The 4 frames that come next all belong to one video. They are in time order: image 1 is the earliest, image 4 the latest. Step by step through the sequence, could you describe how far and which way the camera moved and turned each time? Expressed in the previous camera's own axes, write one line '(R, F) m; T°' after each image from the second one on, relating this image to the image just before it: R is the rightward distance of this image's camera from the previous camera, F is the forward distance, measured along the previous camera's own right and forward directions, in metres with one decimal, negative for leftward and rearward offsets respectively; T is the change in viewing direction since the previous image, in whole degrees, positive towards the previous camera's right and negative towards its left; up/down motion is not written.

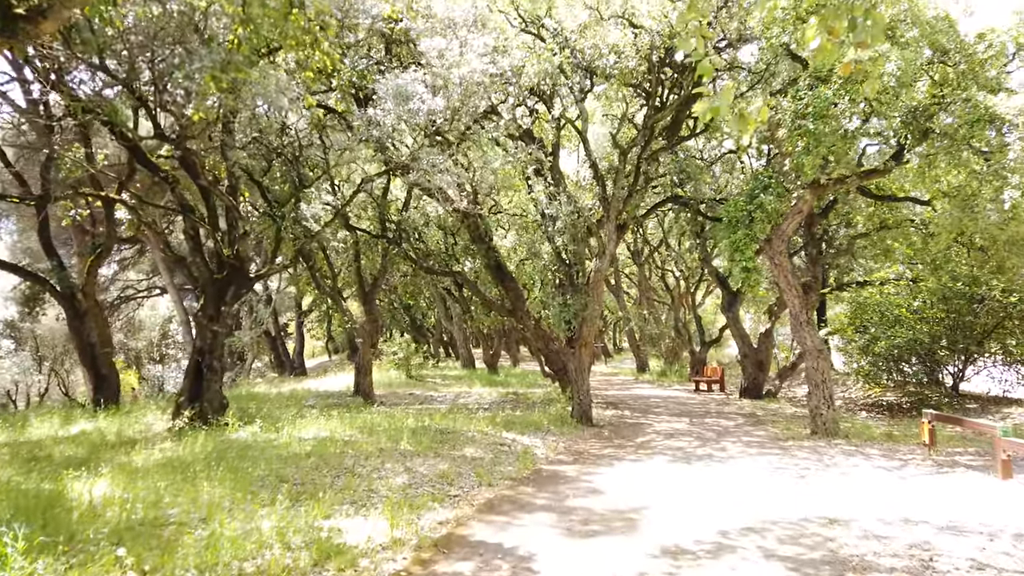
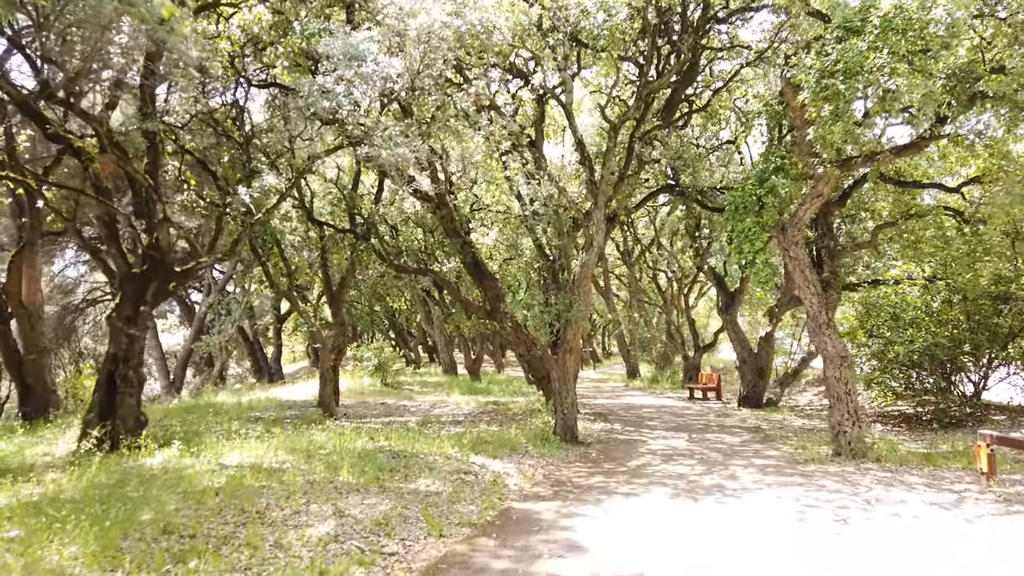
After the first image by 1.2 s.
(+0.2, +1.7) m; +1°
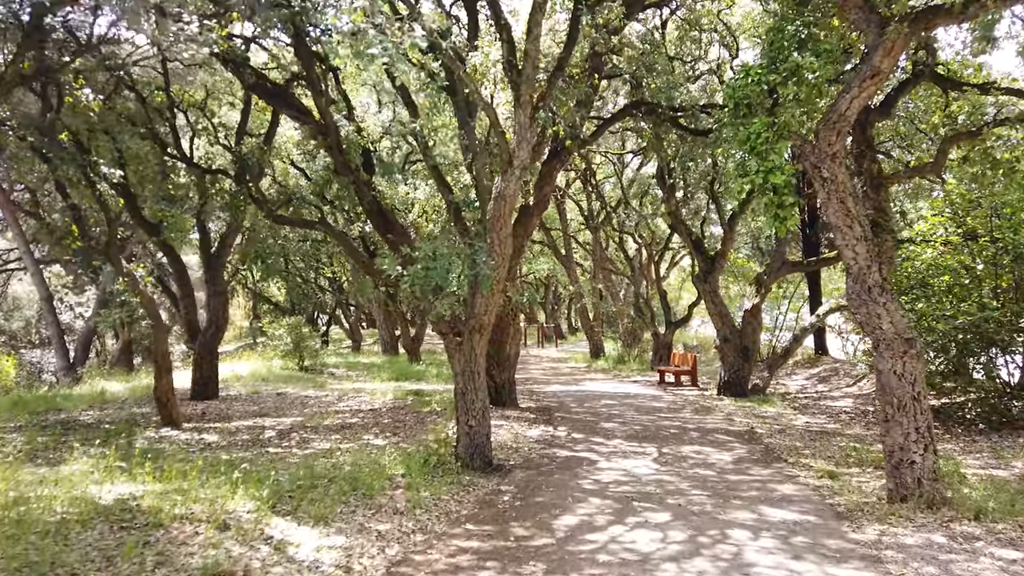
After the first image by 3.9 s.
(+0.9, +3.8) m; +2°
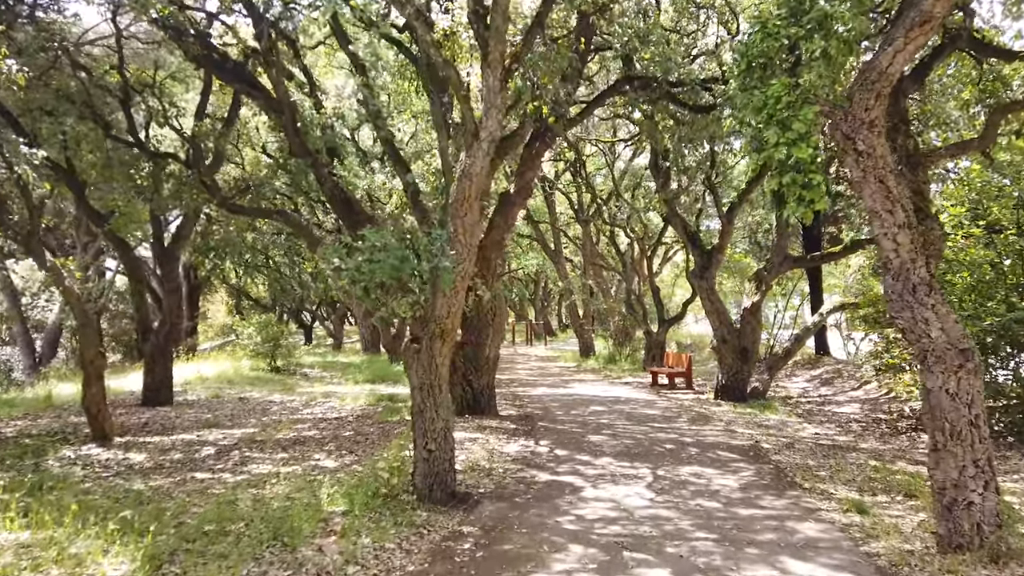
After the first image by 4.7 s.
(+0.2, +1.2) m; +1°
